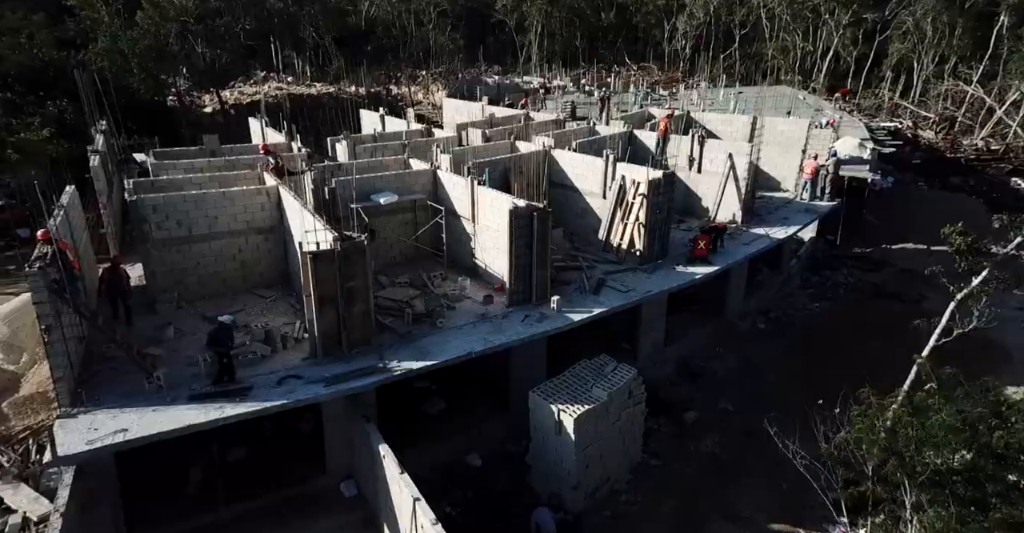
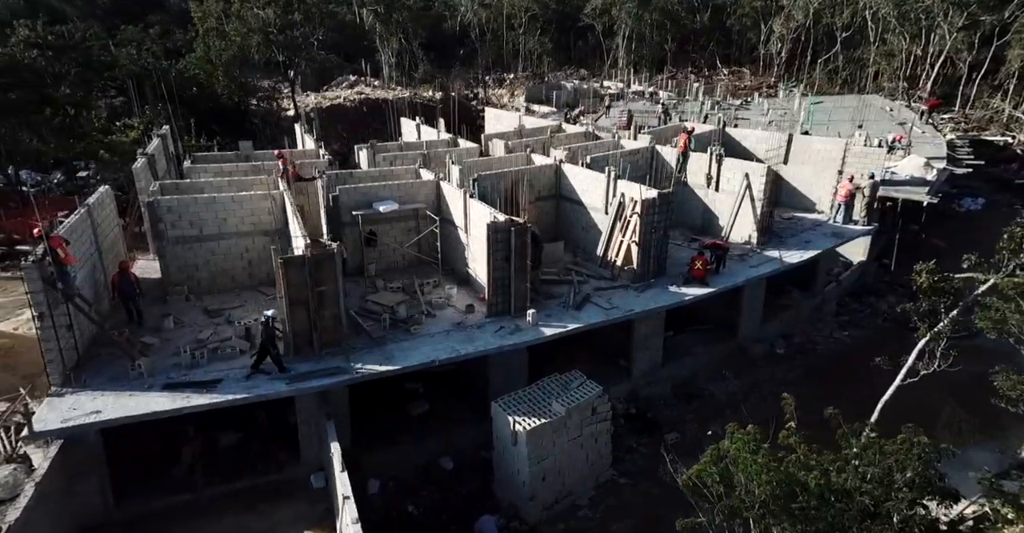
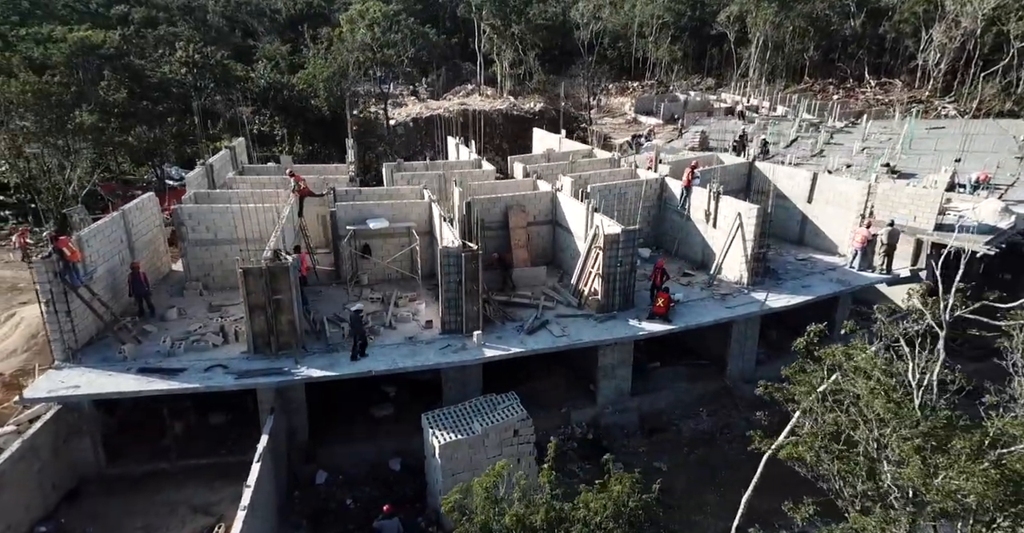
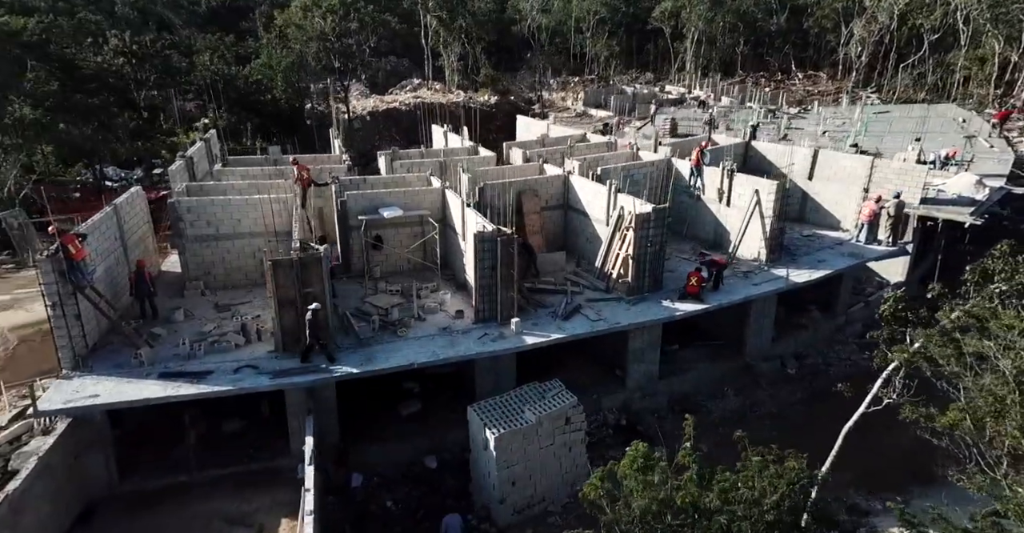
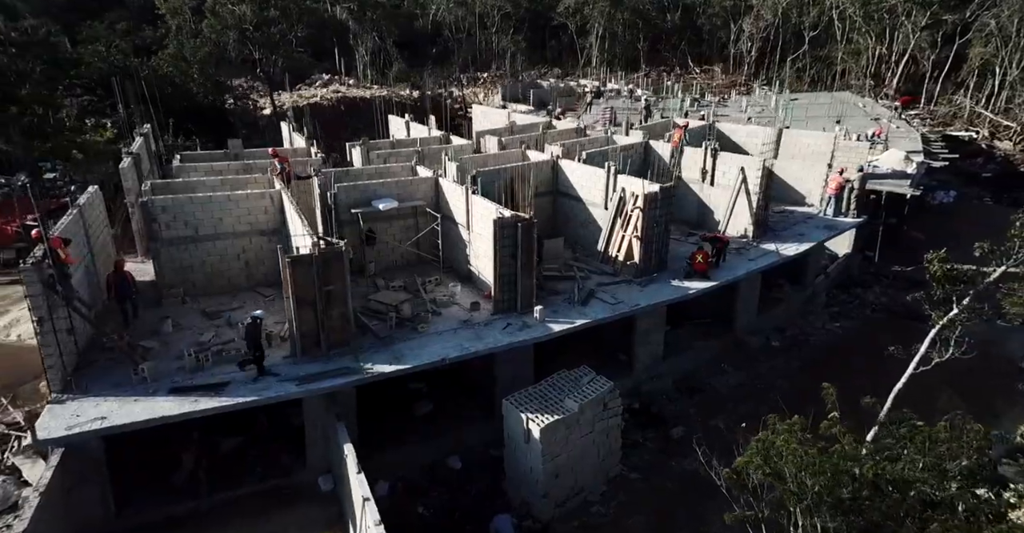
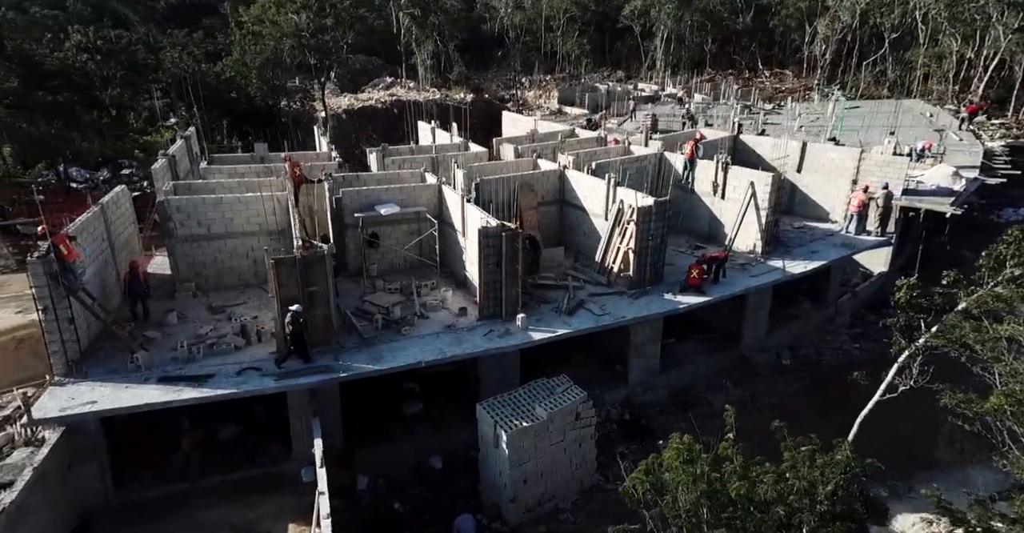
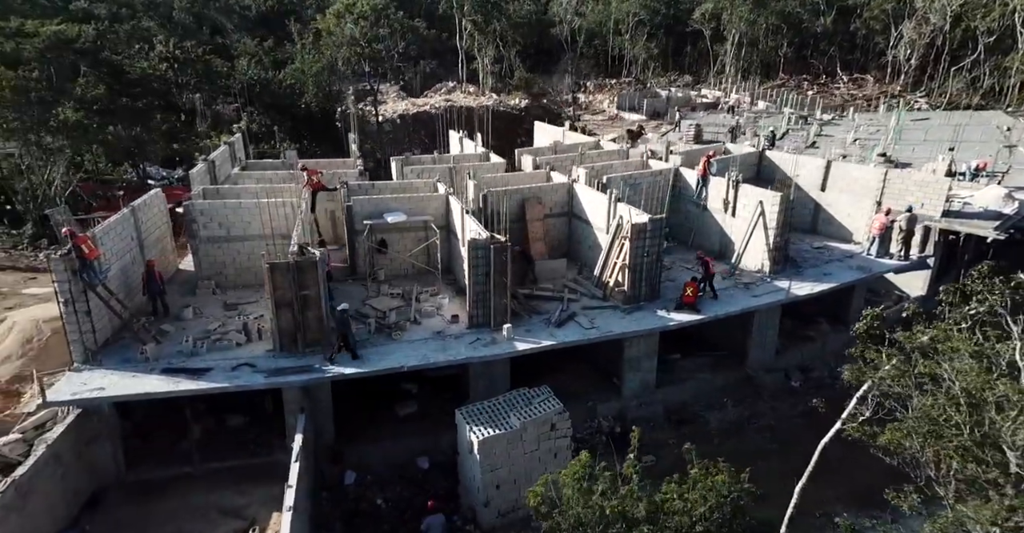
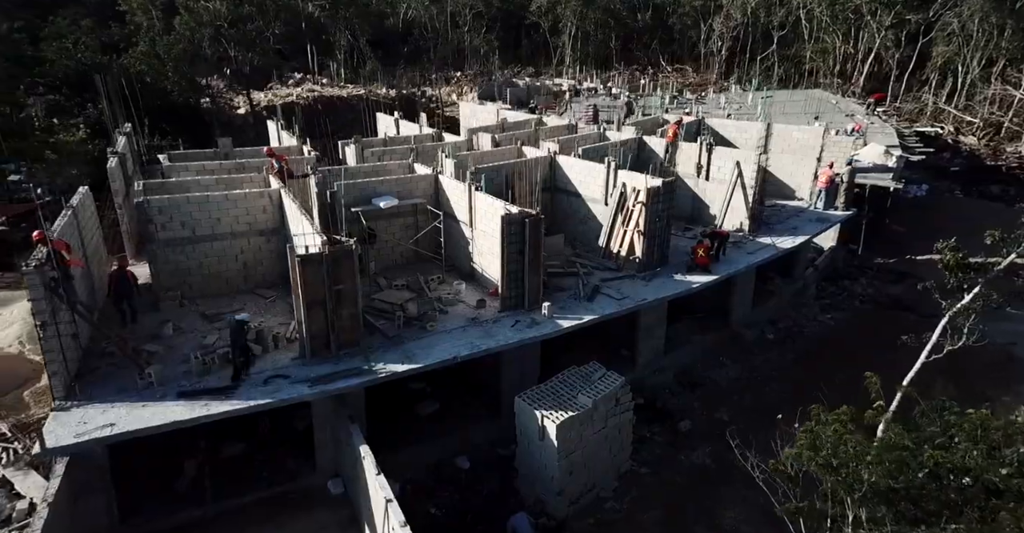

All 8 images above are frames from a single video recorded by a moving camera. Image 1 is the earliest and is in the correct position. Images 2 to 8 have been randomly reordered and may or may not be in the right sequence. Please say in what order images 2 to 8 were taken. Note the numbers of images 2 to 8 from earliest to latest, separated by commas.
8, 5, 2, 6, 4, 7, 3
